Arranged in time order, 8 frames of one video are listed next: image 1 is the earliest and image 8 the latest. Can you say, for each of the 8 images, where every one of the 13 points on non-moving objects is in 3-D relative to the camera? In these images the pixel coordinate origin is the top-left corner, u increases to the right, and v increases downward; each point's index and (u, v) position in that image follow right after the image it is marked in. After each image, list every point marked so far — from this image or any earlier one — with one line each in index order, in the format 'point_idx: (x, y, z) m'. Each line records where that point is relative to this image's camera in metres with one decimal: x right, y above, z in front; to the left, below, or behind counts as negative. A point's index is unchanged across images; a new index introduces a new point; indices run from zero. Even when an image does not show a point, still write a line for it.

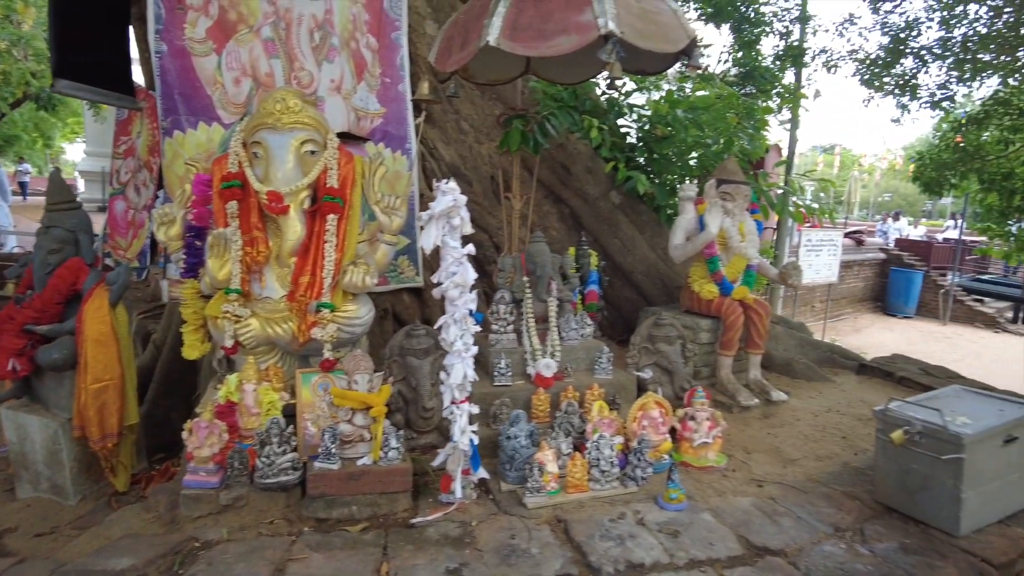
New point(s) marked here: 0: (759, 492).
0: (+0.7, -0.6, +2.0) m
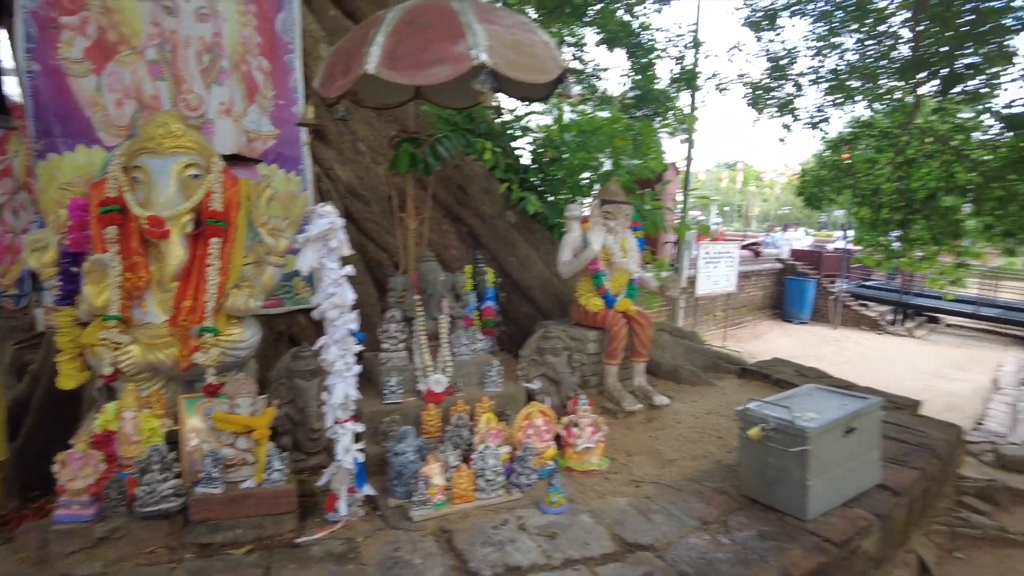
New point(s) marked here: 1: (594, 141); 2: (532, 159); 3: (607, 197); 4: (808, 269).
0: (+0.4, -0.7, +2.1) m
1: (+0.4, +0.8, +3.5) m
2: (+0.1, +0.7, +3.6) m
3: (+0.4, +0.4, +2.8) m
4: (+6.1, +0.4, +13.8) m
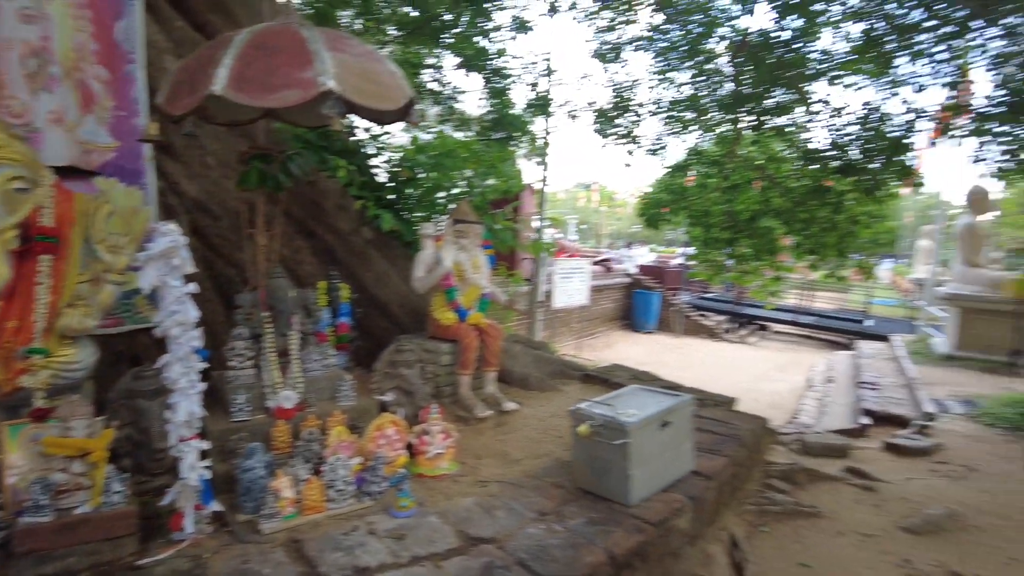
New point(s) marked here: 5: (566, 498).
0: (-0.1, -0.7, +2.3) m
1: (-0.4, +0.7, +3.6) m
2: (-0.7, +0.6, +3.7) m
3: (-0.2, +0.3, +3.0) m
4: (+3.2, +0.1, +14.8) m
5: (+0.2, -0.7, +2.3) m
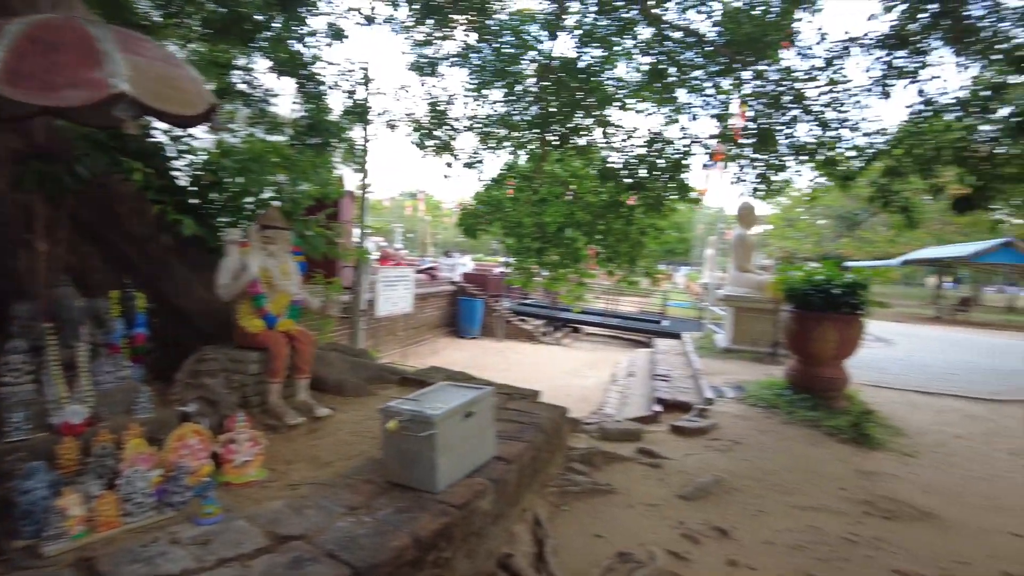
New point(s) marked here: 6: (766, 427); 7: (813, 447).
0: (-0.8, -0.7, +2.3) m
1: (-1.4, +0.6, +3.6) m
2: (-1.7, +0.6, +3.5) m
3: (-1.1, +0.3, +3.0) m
4: (-0.8, 0.0, +15.3) m
5: (-0.5, -0.7, +2.4) m
6: (+2.2, -1.2, +5.6) m
7: (+2.3, -1.2, +5.1) m
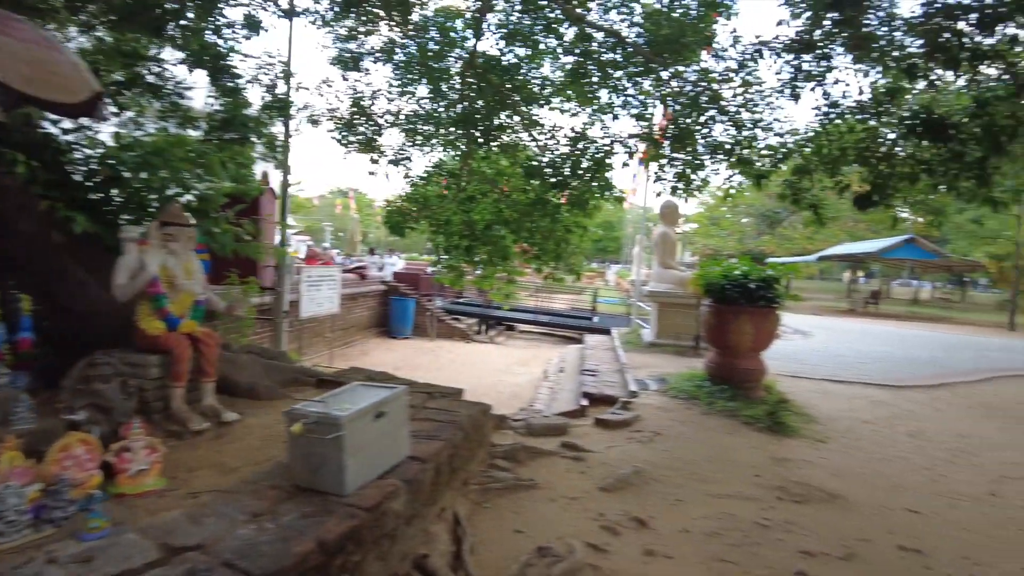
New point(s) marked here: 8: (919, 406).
0: (-1.1, -0.7, +2.2) m
1: (-1.8, +0.6, +3.4) m
2: (-2.1, +0.6, +3.3) m
3: (-1.5, +0.3, +2.8) m
4: (-2.4, 0.0, +15.1) m
5: (-0.8, -0.7, +2.3) m
6: (+1.5, -1.1, +5.8) m
7: (+1.7, -1.2, +5.3) m
8: (+4.4, -1.3, +7.0) m
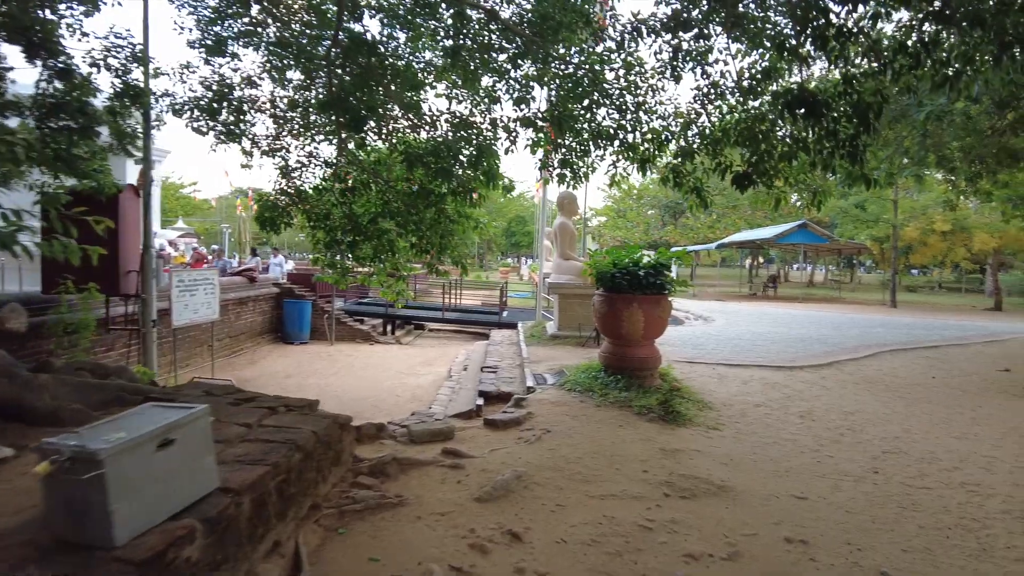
0: (-1.6, -0.7, +1.7) m
1: (-2.5, +0.6, +2.7) m
2: (-2.8, +0.5, +2.6) m
3: (-2.1, +0.3, +2.3) m
4: (-4.5, 0.0, +14.3) m
5: (-1.3, -0.7, +1.8) m
6: (+0.6, -1.0, +5.5) m
7: (+0.8, -1.1, +5.1) m
8: (+3.2, -1.1, +7.2) m
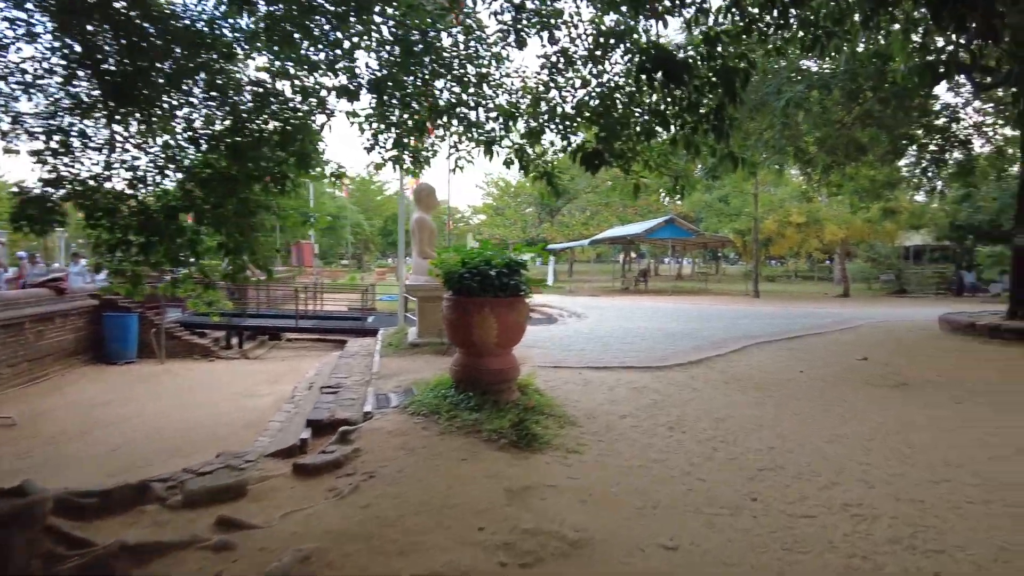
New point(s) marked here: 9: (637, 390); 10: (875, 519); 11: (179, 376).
0: (-2.1, -0.8, +0.4) m
1: (-3.3, +0.5, +1.3) m
2: (-3.5, +0.4, +1.1) m
3: (-2.8, +0.1, +0.9) m
4: (-7.2, -0.2, +12.4) m
5: (-1.9, -0.8, +0.6) m
6: (-0.7, -1.1, +4.6) m
7: (-0.3, -1.1, +4.2) m
8: (+1.7, -1.0, +6.6) m
9: (+1.2, -1.0, +6.5) m
10: (+1.9, -1.2, +3.5) m
11: (-5.6, -1.4, +11.1) m
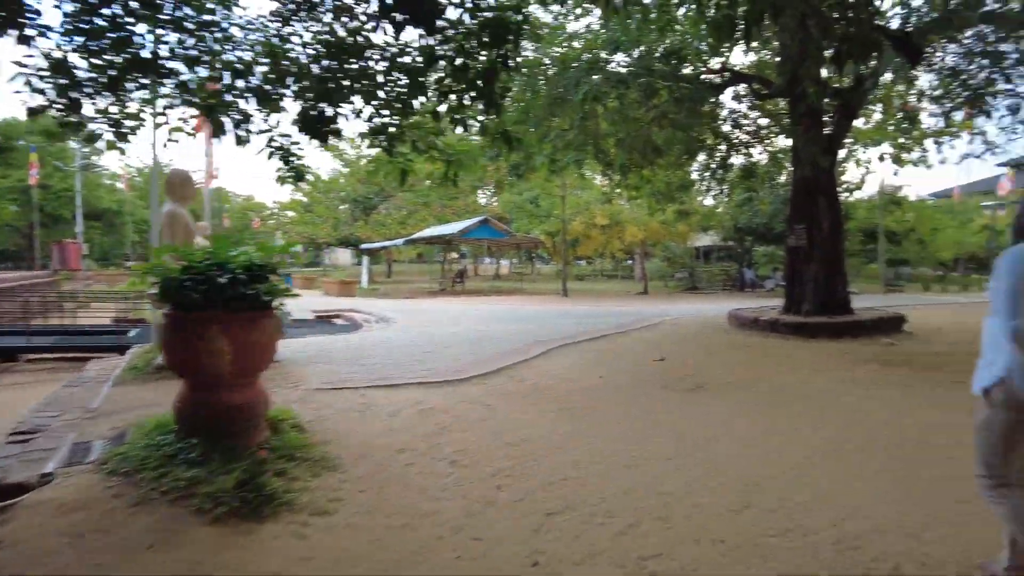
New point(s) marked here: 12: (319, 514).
0: (-2.4, -0.9, -1.1) m
1: (-3.7, +0.4, -0.6) m
2: (-4.0, +0.2, -0.8) m
3: (-3.1, 0.0, -0.9) m
4: (-10.5, -0.4, +9.1) m
5: (-2.2, -0.9, -0.9) m
6: (-2.1, -1.2, +3.3) m
7: (-1.6, -1.2, +3.0) m
8: (-0.3, -1.1, +5.9) m
9: (-0.7, -1.1, +5.6) m
10: (+0.7, -1.3, +2.9) m
11: (-8.6, -1.6, +8.3) m
12: (-1.0, -1.2, +3.5) m
